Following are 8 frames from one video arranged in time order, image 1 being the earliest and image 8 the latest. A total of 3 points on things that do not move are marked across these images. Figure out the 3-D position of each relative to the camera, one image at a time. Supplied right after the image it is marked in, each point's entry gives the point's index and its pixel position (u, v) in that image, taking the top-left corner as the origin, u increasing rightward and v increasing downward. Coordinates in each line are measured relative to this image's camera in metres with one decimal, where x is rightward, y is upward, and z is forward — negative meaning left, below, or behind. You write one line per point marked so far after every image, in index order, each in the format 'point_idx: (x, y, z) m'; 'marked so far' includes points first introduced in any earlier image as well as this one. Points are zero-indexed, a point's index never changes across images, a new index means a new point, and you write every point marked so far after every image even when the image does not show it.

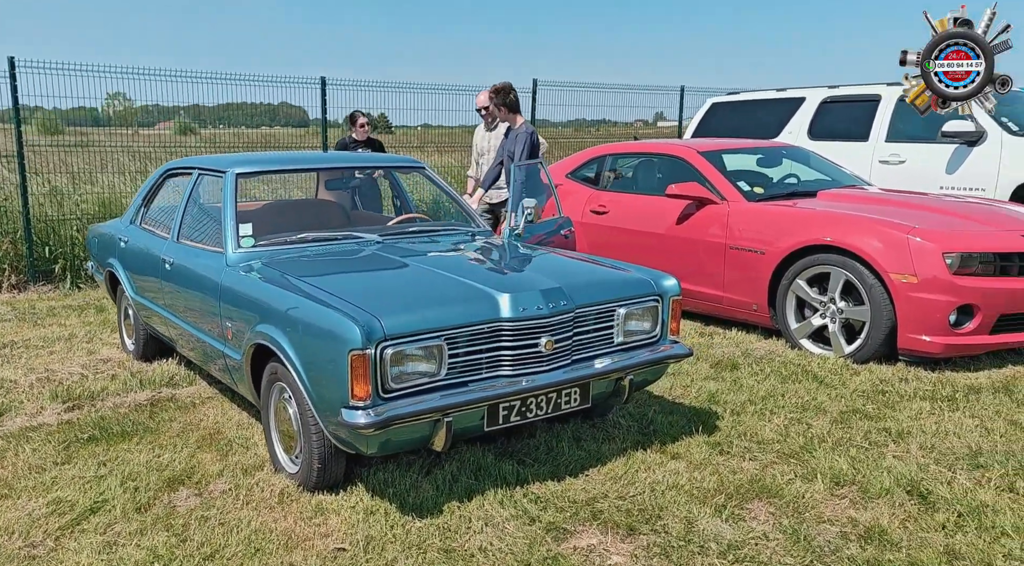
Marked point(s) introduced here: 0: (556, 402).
0: (+0.2, -0.5, +3.2) m
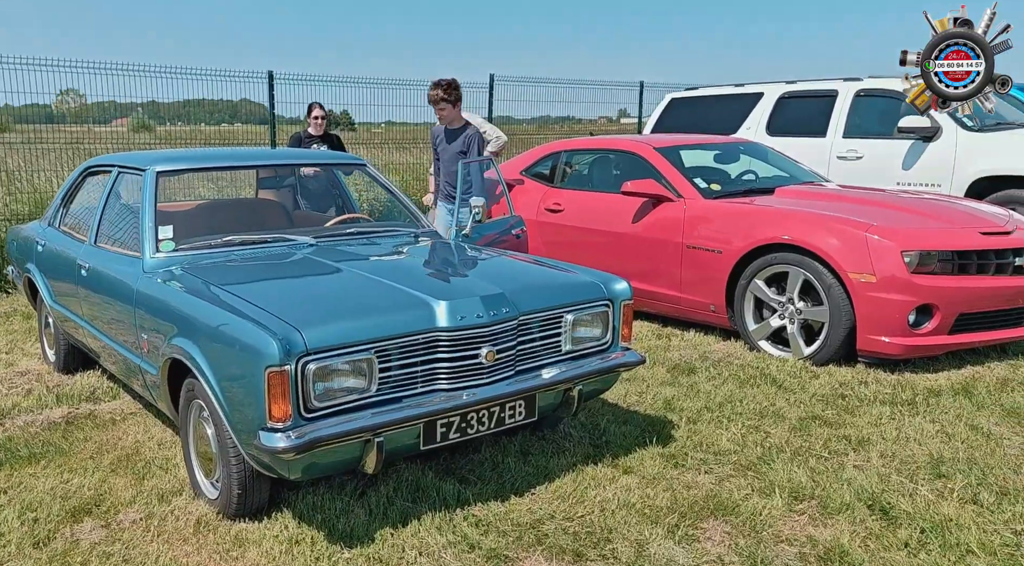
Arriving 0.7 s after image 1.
0: (0.0, -0.5, +3.0) m
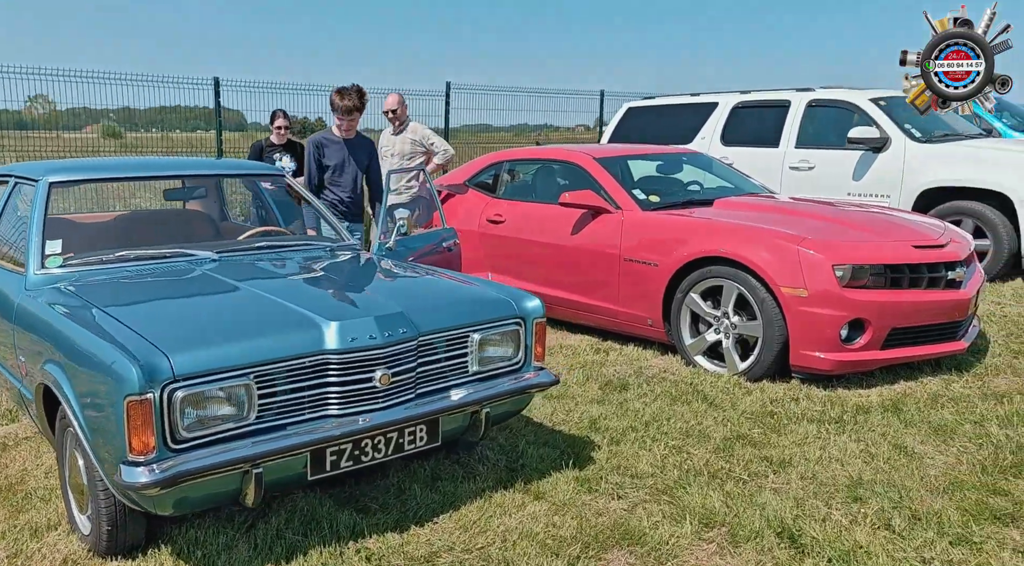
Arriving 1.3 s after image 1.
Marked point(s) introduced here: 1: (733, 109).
0: (-0.4, -0.6, +2.9) m
1: (+2.8, +2.2, +10.0) m
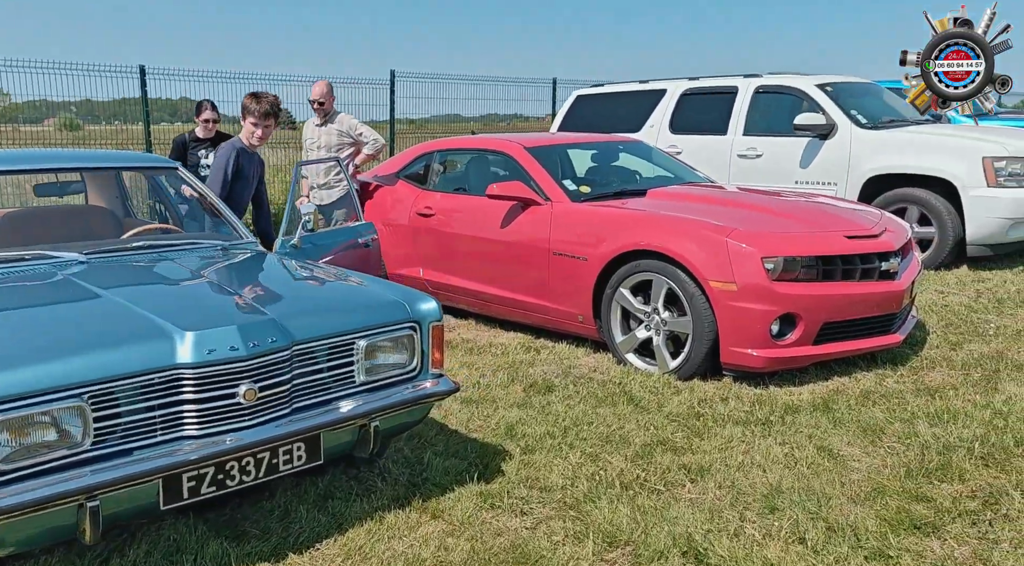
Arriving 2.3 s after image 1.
0: (-0.8, -0.6, +2.6) m
1: (+2.1, +2.3, +9.9) m
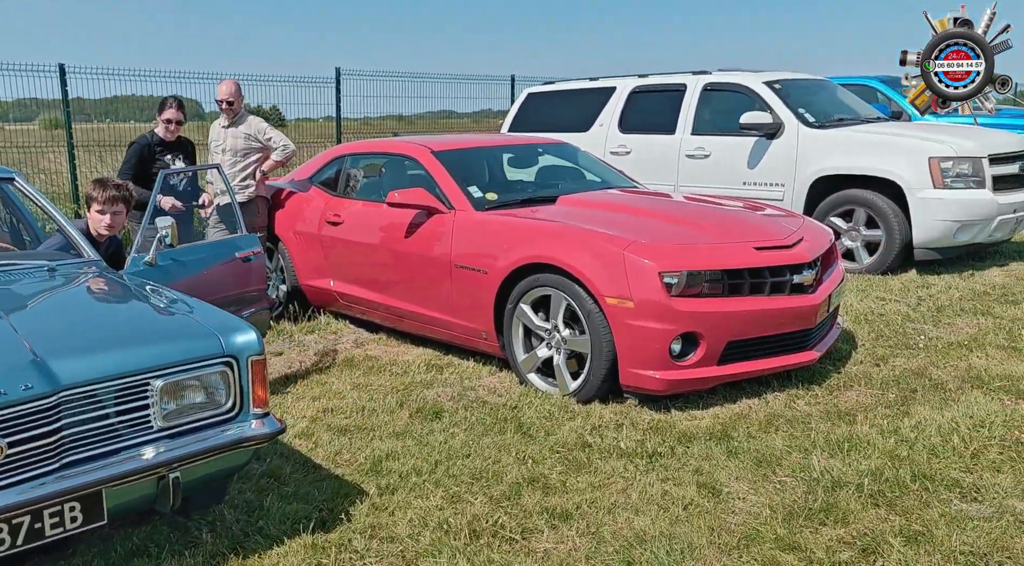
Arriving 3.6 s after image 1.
0: (-1.3, -0.7, +2.3) m
1: (+1.4, +2.3, +9.6) m
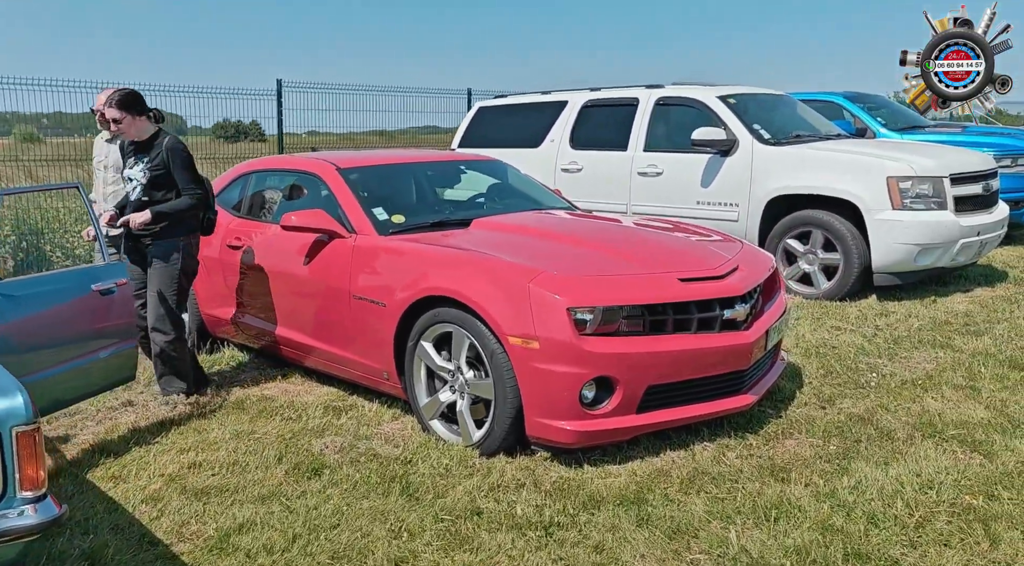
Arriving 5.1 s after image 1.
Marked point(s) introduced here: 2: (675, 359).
0: (-1.8, -0.8, +1.7) m
1: (+0.8, +2.0, +9.1) m
2: (+0.7, -0.3, +3.6) m
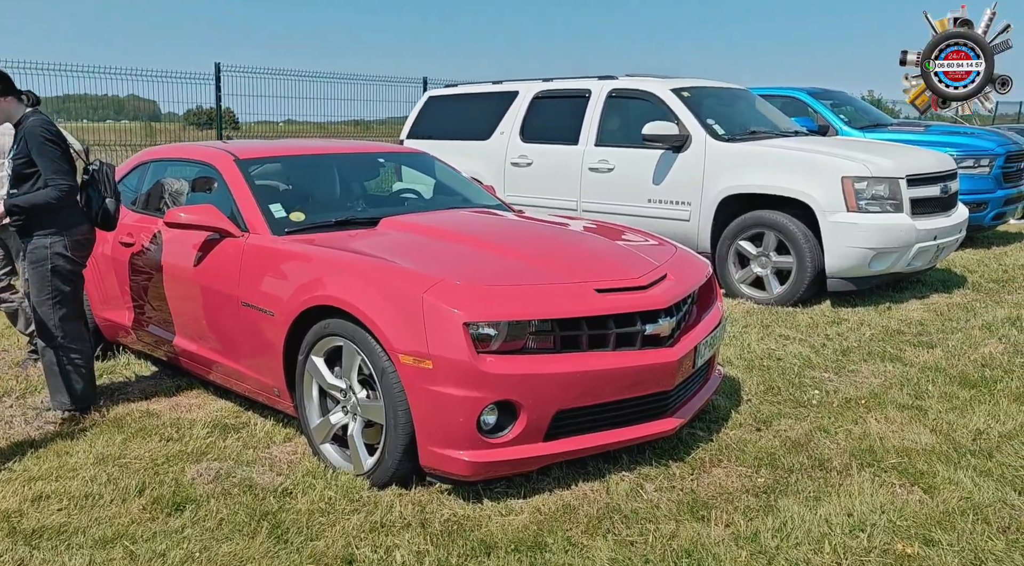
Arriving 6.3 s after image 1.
0: (-2.2, -0.9, +1.3) m
1: (+0.2, +2.0, +8.7) m
2: (+0.3, -0.4, +3.2) m
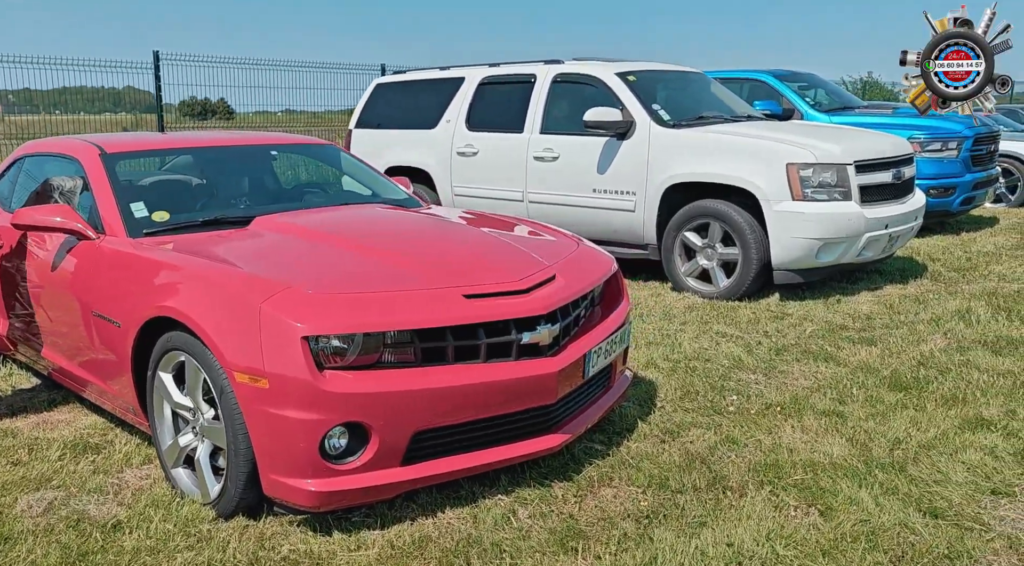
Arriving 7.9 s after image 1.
0: (-2.7, -0.9, +1.0) m
1: (-0.4, +2.0, +8.4) m
2: (-0.2, -0.4, +2.9) m
